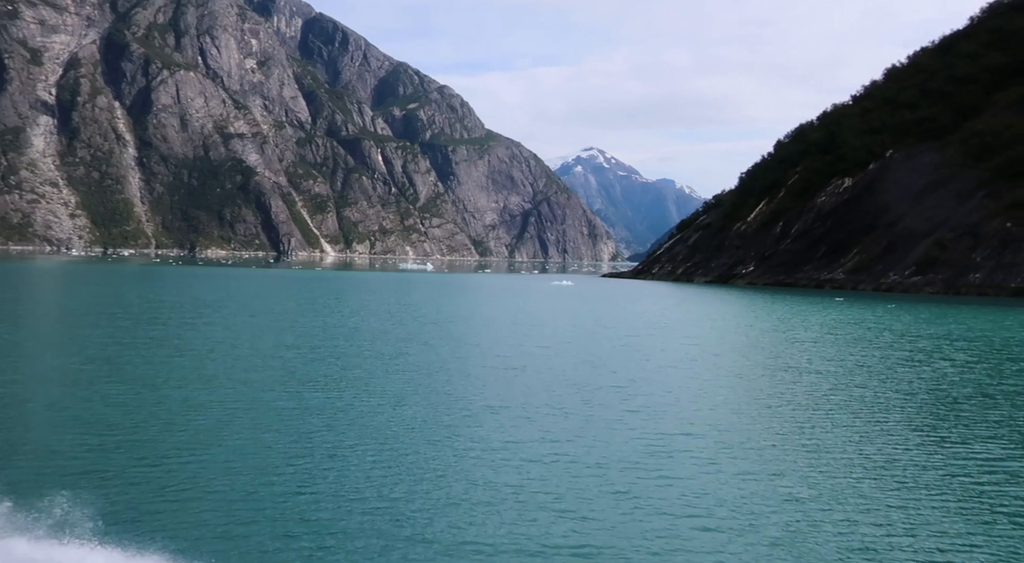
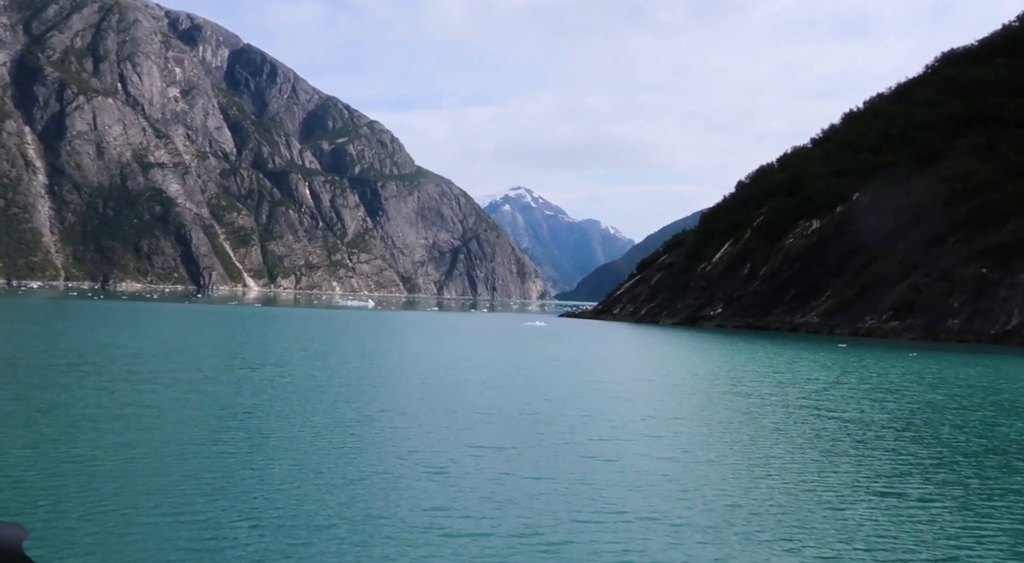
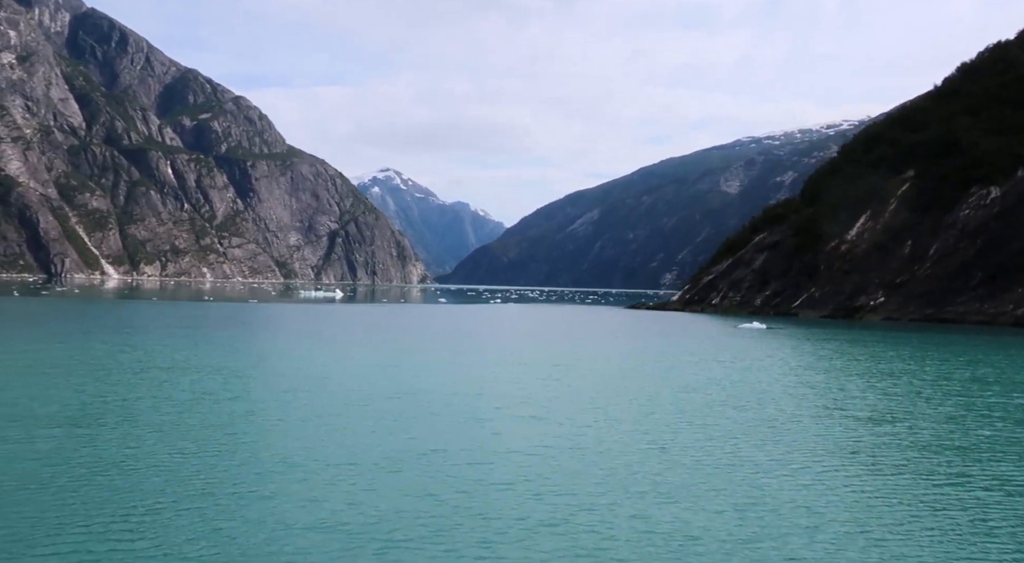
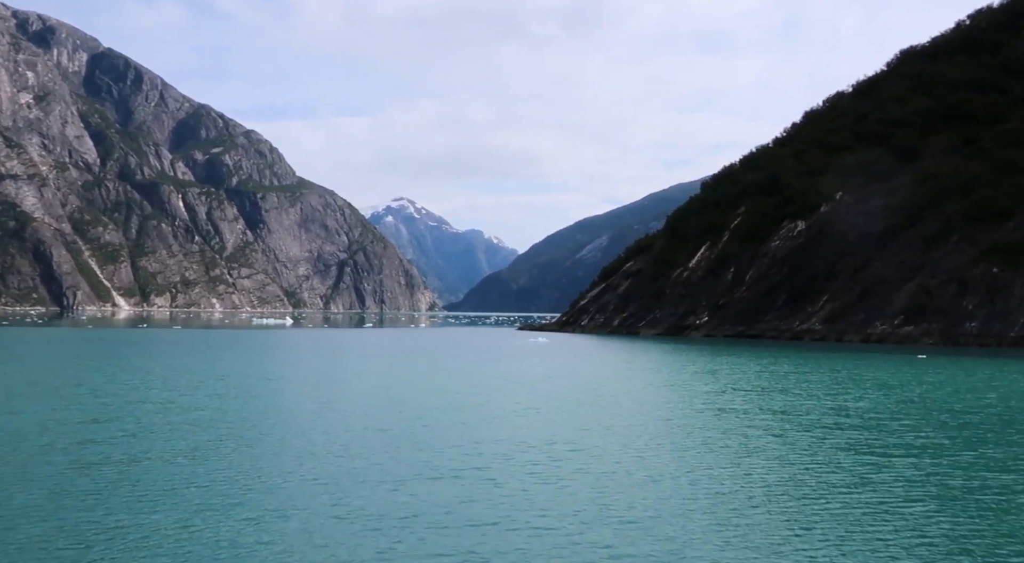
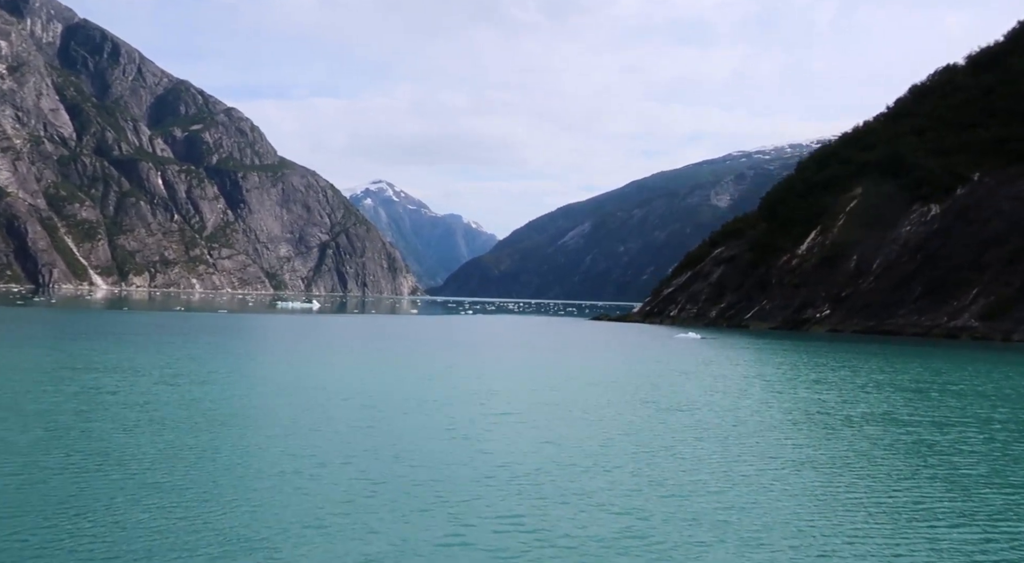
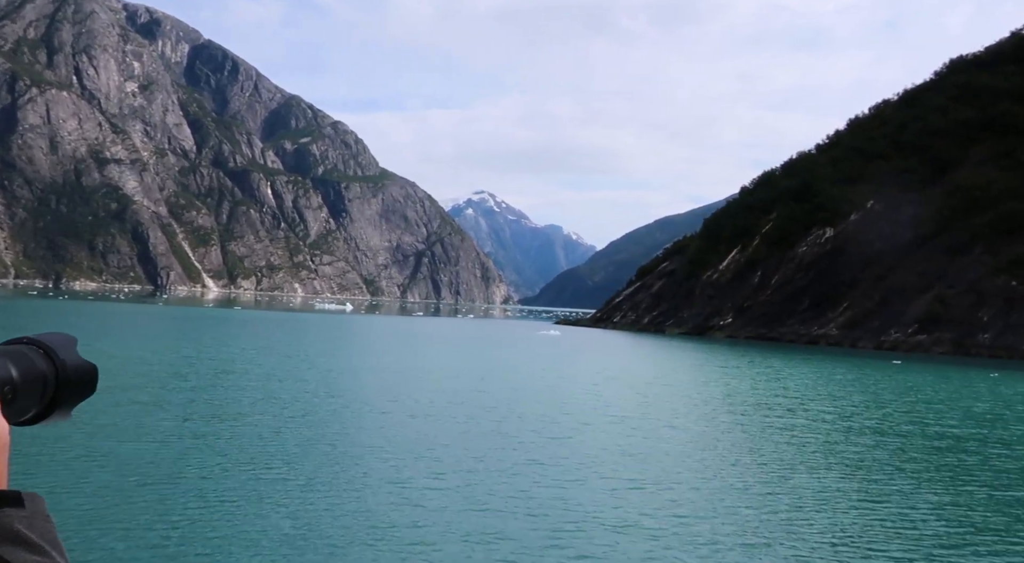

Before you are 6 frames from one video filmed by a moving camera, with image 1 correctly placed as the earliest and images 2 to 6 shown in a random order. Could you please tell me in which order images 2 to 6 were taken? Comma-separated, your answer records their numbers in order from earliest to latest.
2, 6, 4, 5, 3
